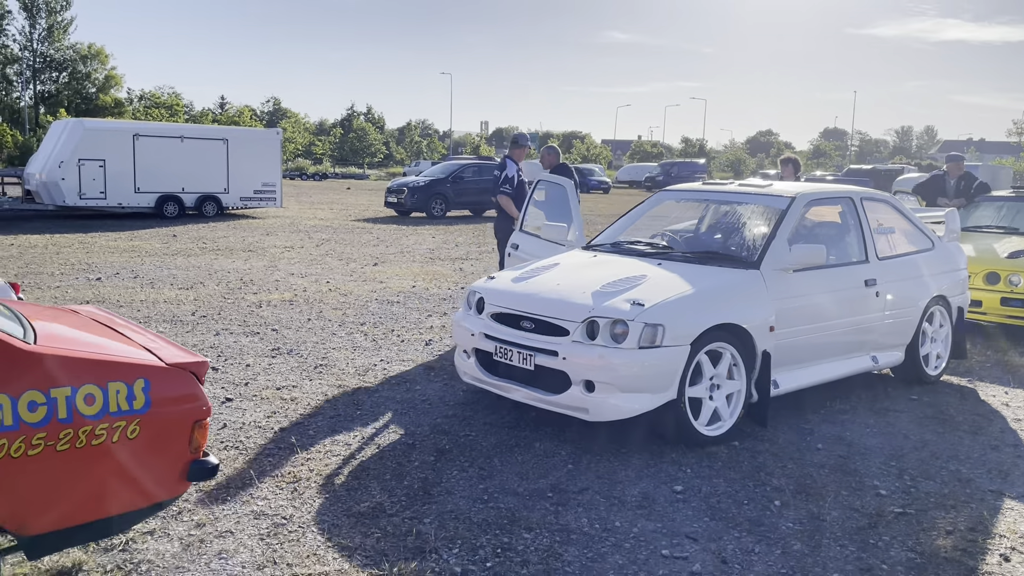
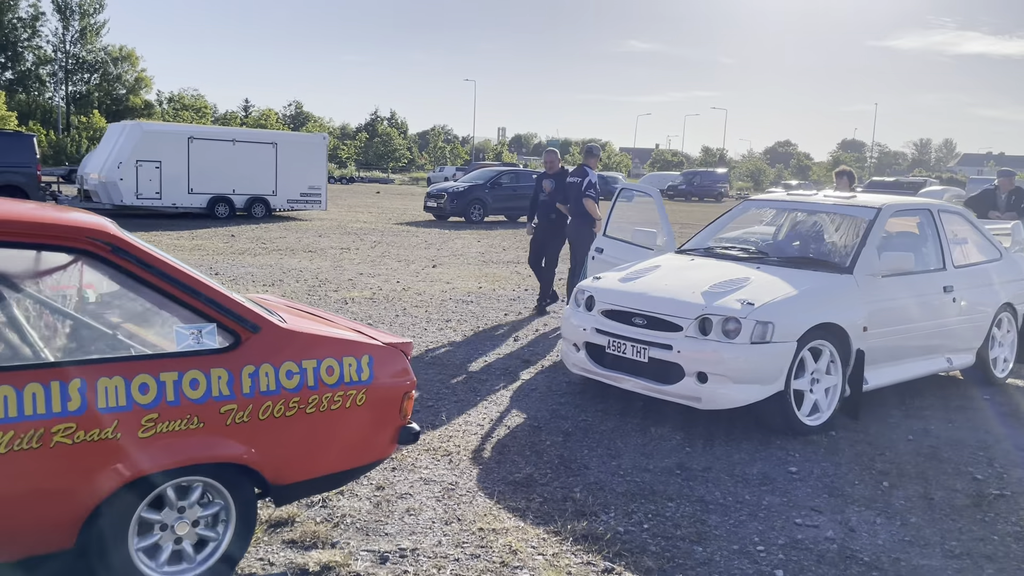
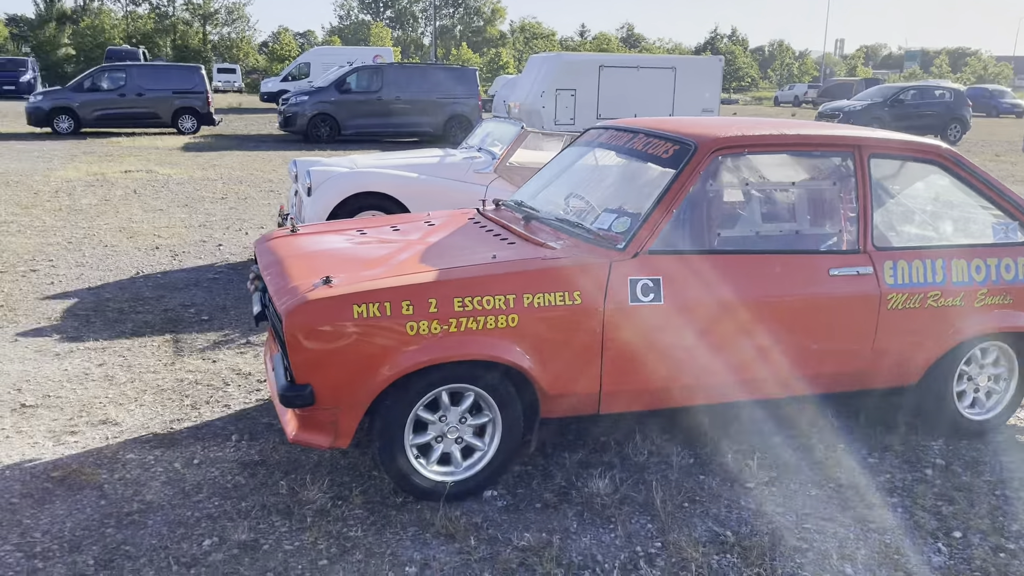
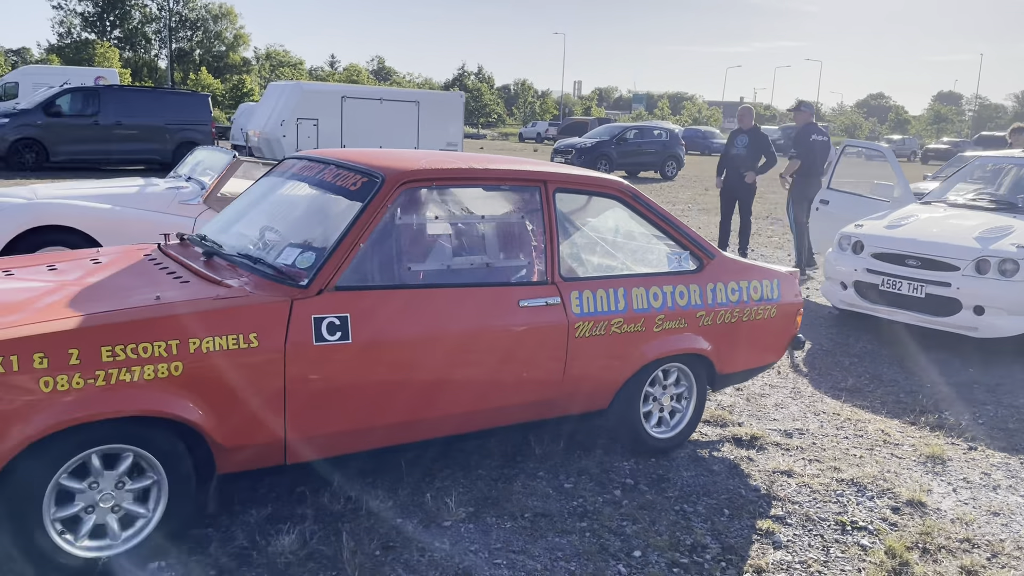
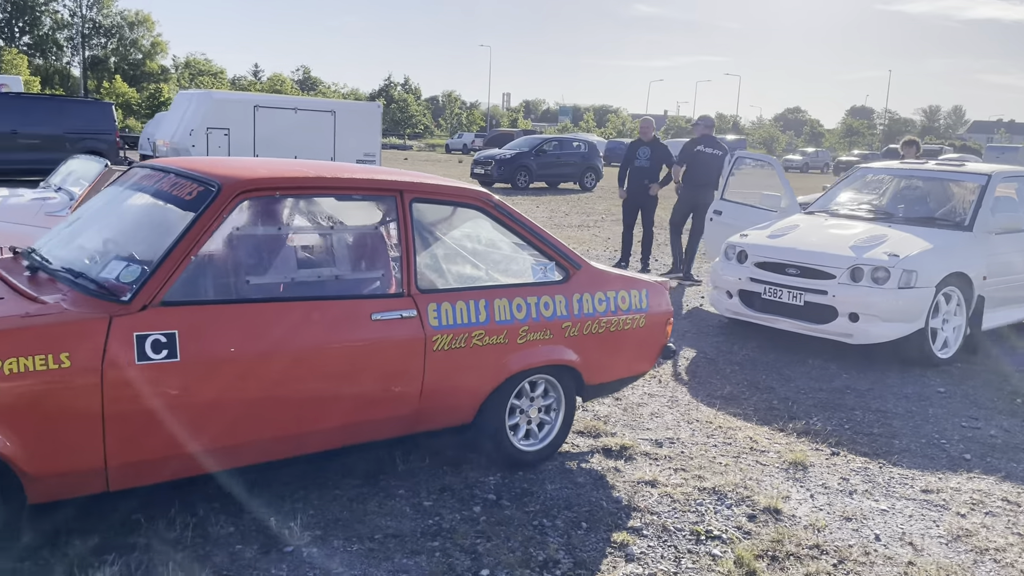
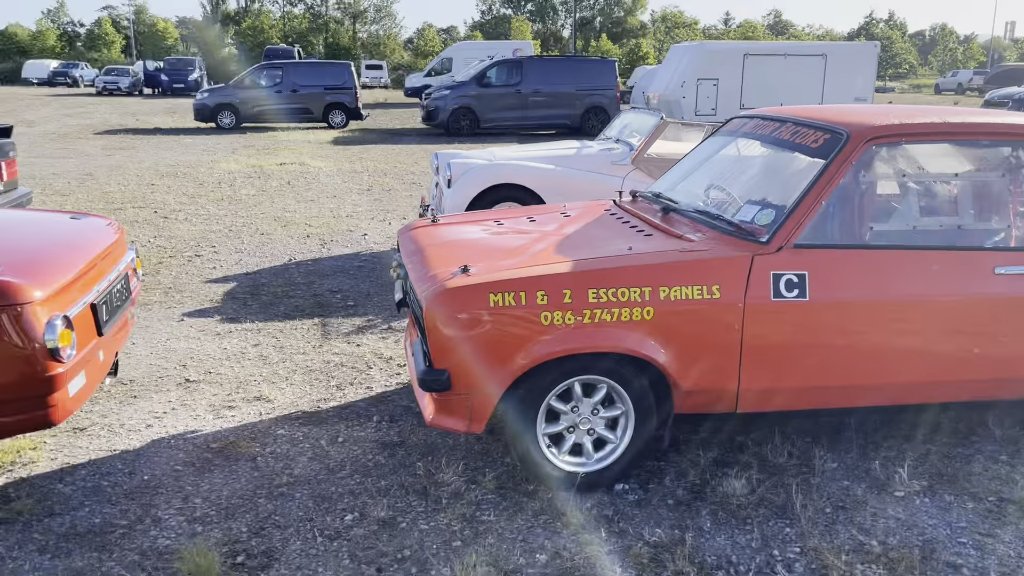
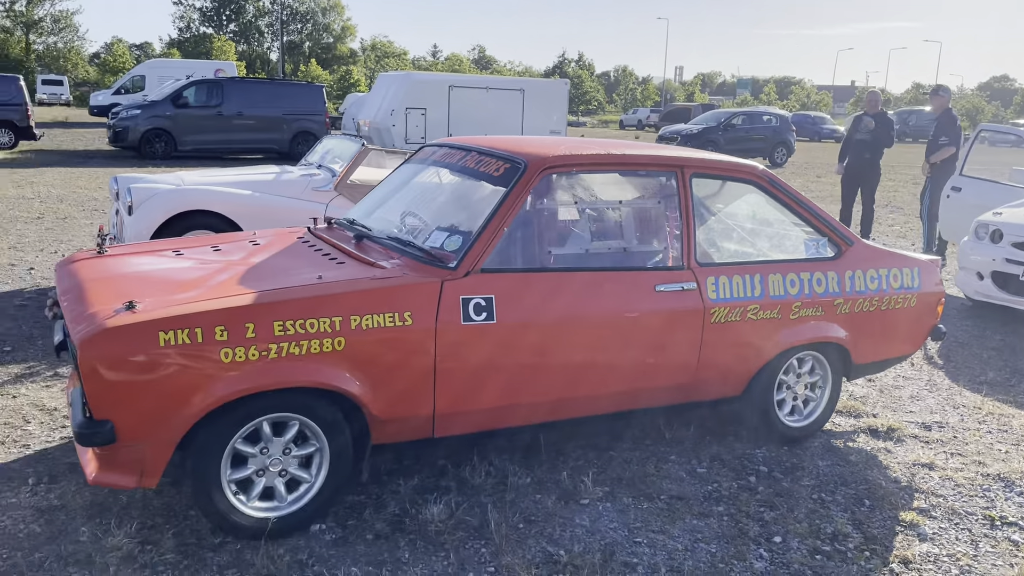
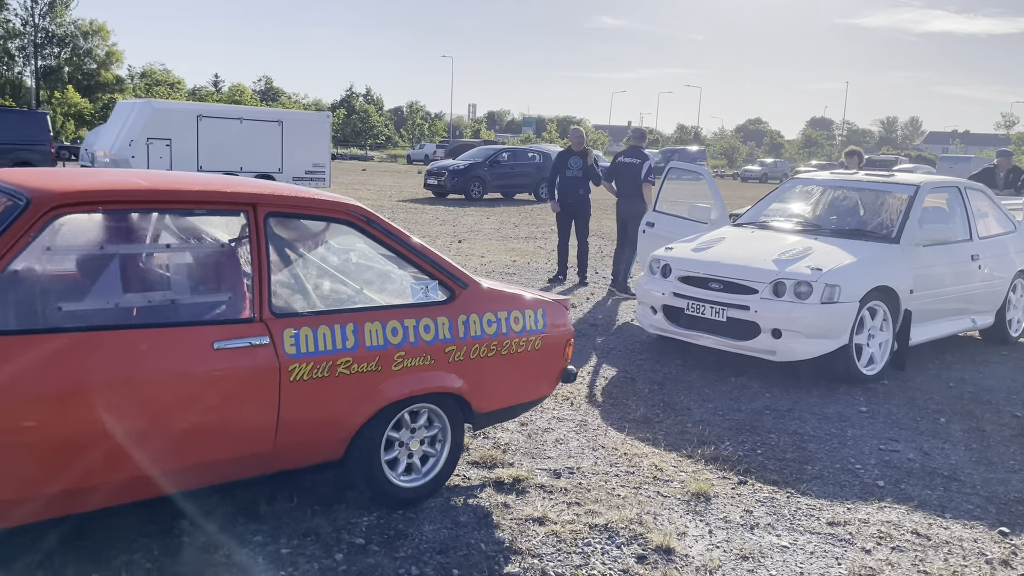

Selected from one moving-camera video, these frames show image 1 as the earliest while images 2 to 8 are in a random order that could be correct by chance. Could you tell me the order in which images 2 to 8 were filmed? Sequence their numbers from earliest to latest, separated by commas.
2, 8, 5, 4, 7, 3, 6
